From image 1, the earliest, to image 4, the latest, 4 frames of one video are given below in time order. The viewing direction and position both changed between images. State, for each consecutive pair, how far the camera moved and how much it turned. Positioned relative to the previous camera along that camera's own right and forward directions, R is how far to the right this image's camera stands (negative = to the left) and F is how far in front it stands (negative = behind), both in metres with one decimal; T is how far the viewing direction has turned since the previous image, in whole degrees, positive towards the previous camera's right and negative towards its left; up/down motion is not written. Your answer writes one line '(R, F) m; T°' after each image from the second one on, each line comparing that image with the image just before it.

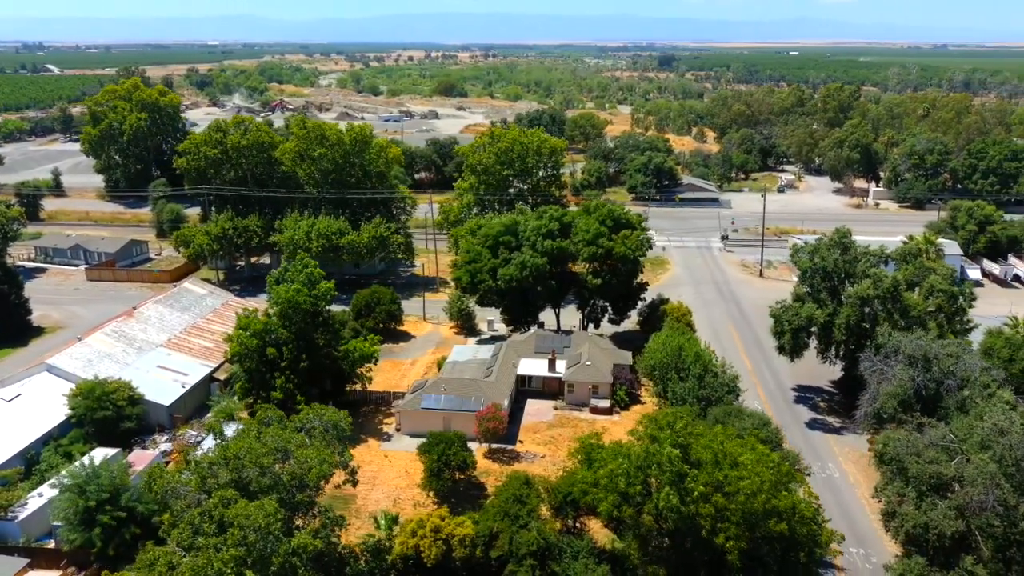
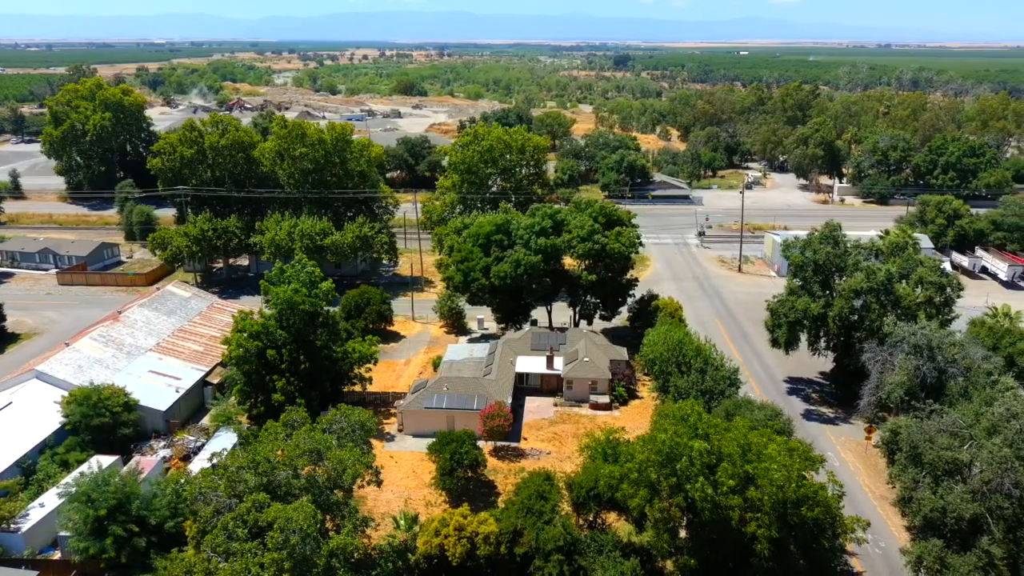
(+1.1, +0.3) m; +2°
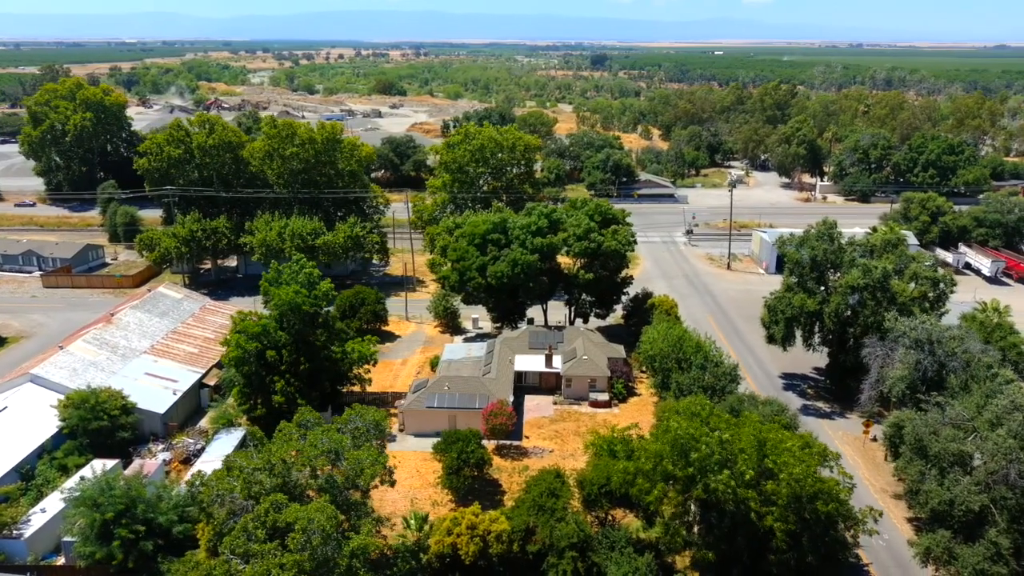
(+0.5, +0.2) m; +1°
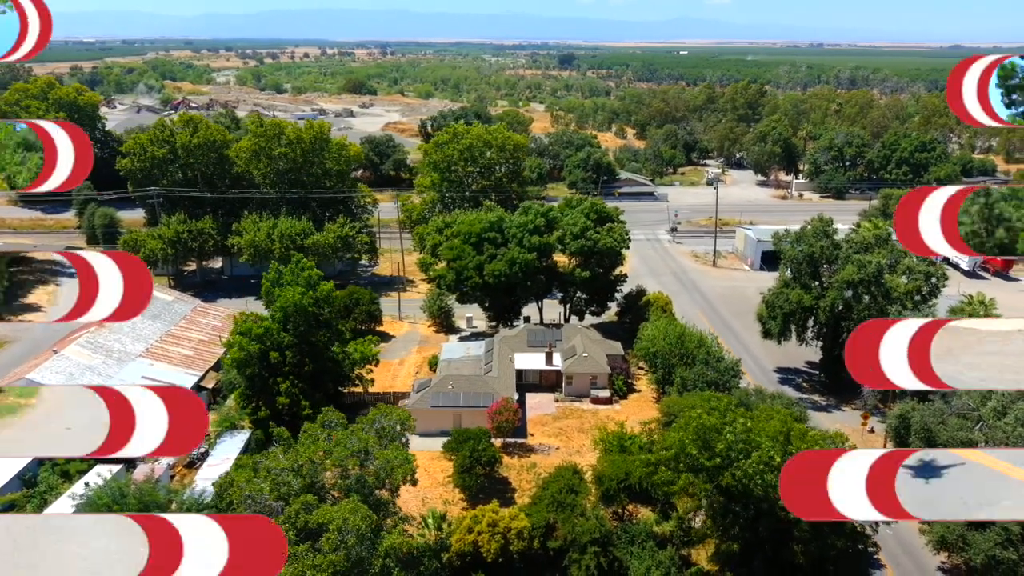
(+0.8, +0.3) m; +2°
